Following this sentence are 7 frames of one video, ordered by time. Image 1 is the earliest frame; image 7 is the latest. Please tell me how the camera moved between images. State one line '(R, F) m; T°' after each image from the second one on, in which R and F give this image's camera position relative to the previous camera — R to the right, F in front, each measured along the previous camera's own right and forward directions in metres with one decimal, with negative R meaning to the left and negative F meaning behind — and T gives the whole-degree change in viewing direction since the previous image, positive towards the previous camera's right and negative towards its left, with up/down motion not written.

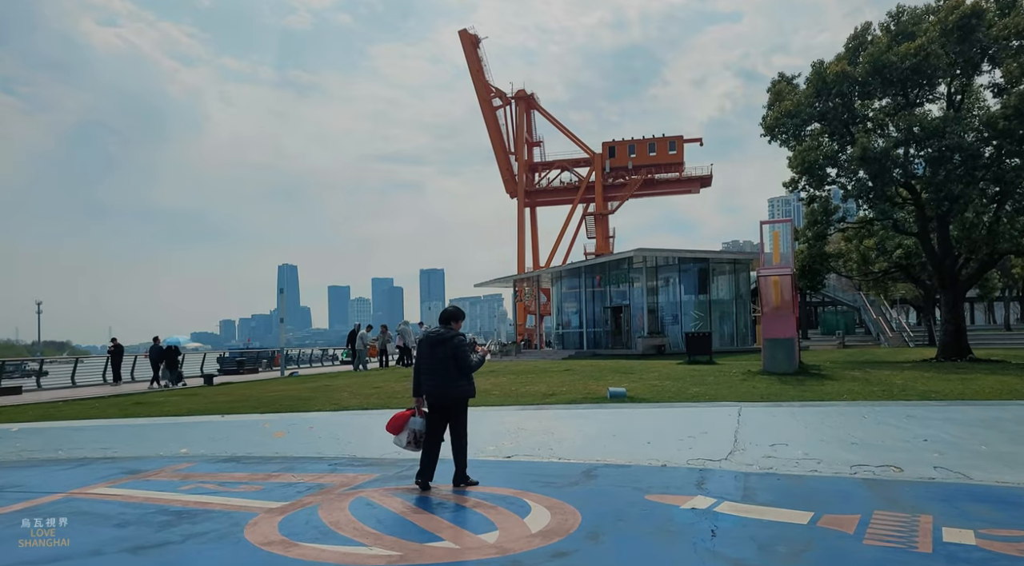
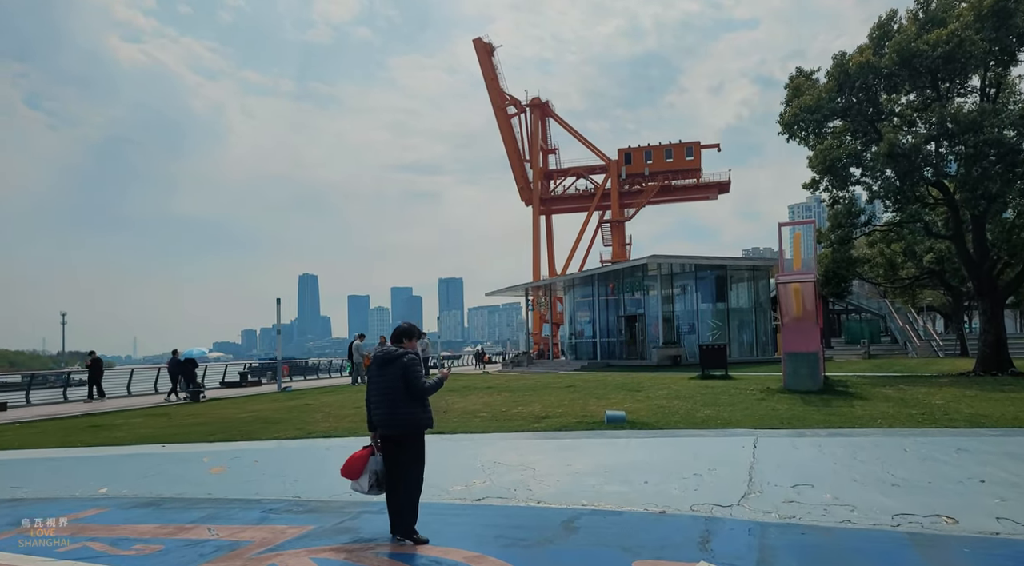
(+0.5, +1.4) m; -1°
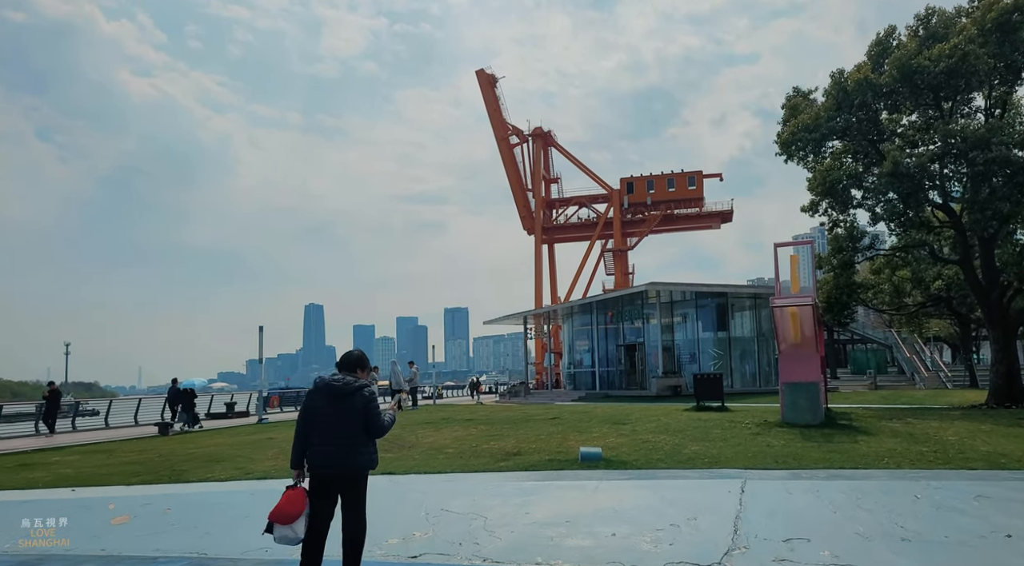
(+0.6, +1.0) m; 0°
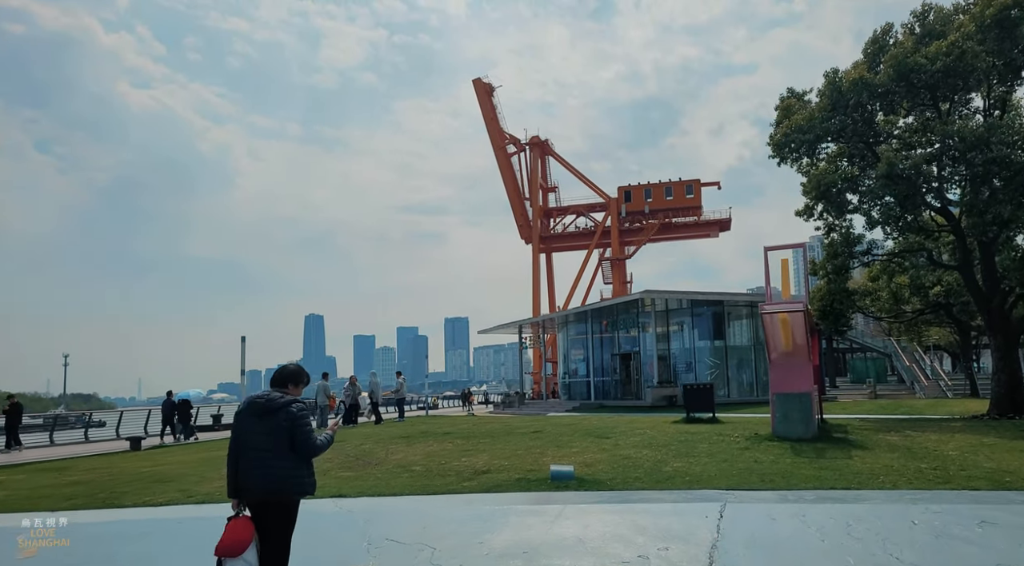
(+0.4, +0.7) m; 0°
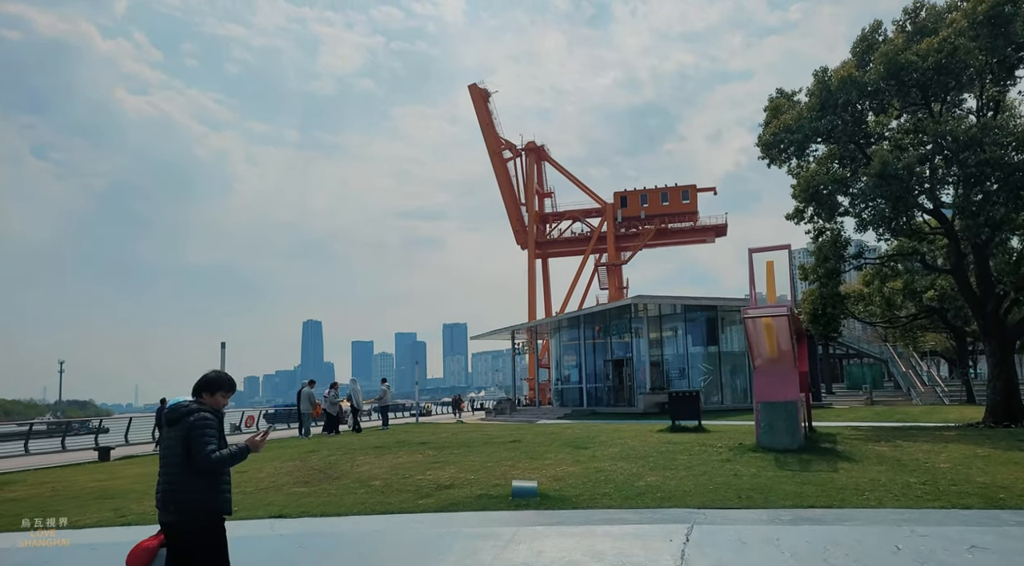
(+0.5, +0.6) m; 0°
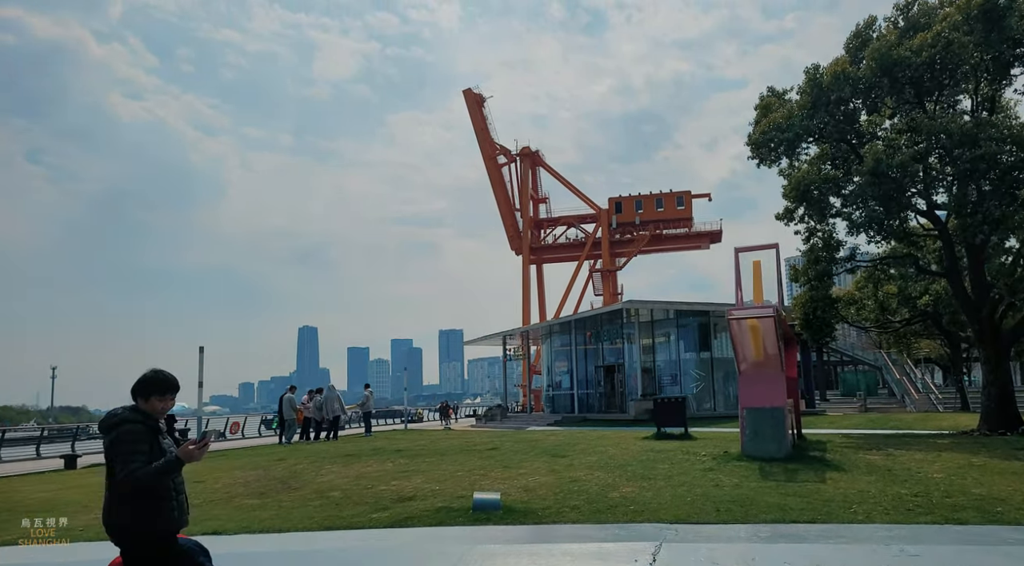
(+0.4, +0.6) m; 0°
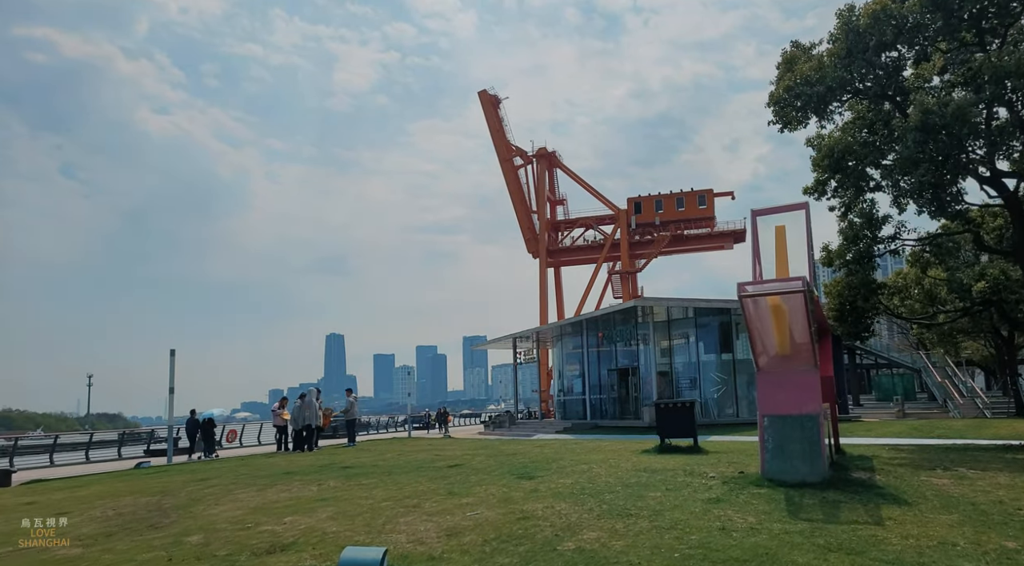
(+0.9, +2.7) m; -2°
